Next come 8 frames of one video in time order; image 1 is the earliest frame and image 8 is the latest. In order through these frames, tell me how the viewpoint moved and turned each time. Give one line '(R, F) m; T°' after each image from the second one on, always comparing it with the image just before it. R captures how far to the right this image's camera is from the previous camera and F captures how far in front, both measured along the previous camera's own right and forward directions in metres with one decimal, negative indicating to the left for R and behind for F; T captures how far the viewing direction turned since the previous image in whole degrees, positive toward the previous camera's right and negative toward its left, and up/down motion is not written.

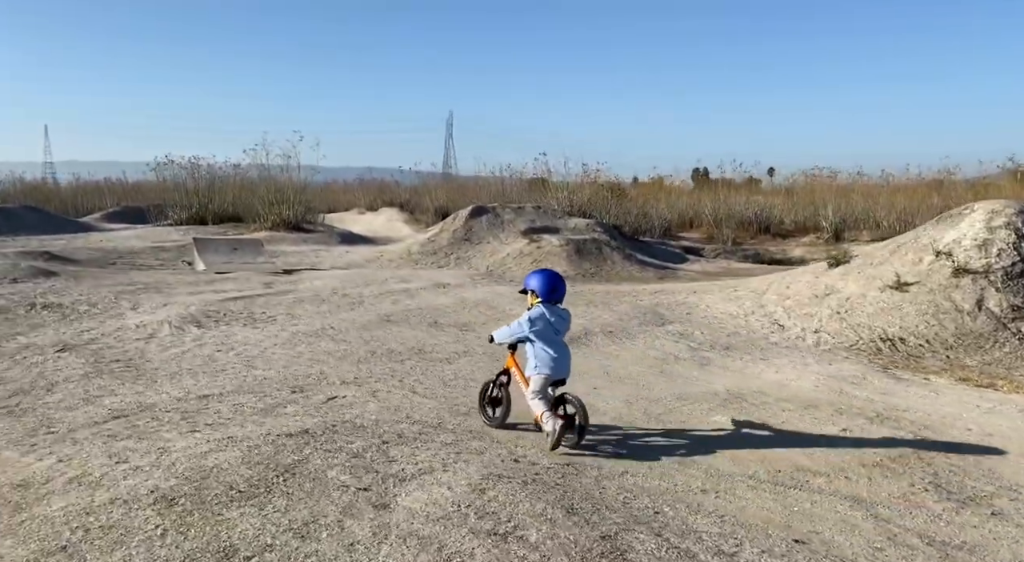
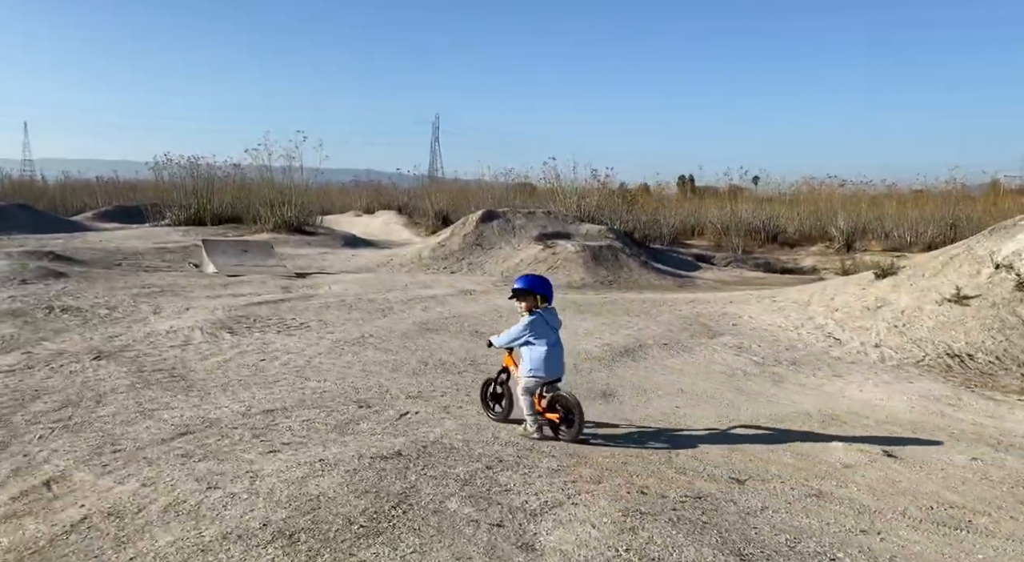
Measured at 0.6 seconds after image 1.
(-0.4, +0.2) m; 0°
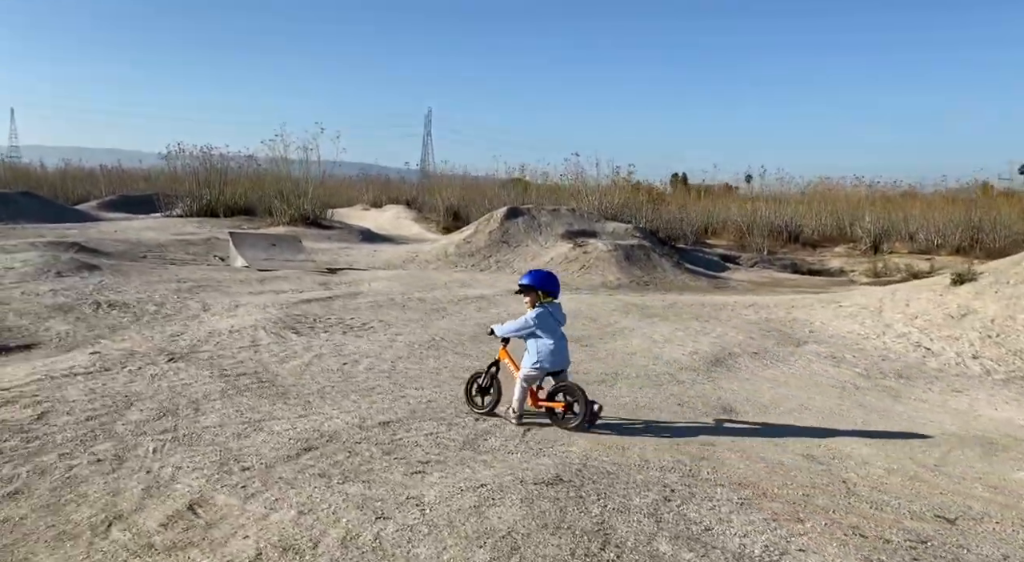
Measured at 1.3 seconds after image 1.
(-0.6, +0.2) m; 0°
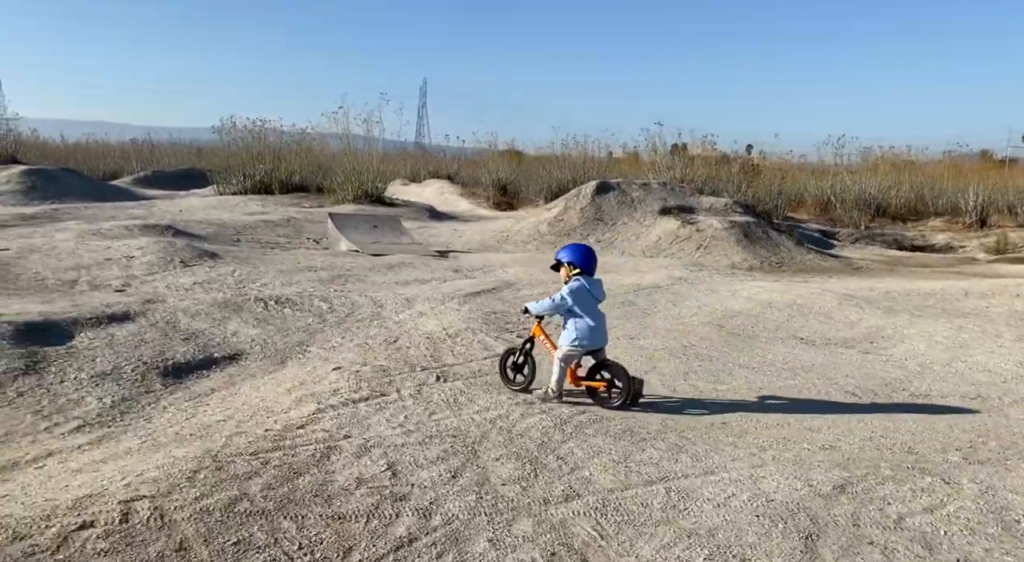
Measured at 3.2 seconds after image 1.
(-1.7, +0.8) m; -3°
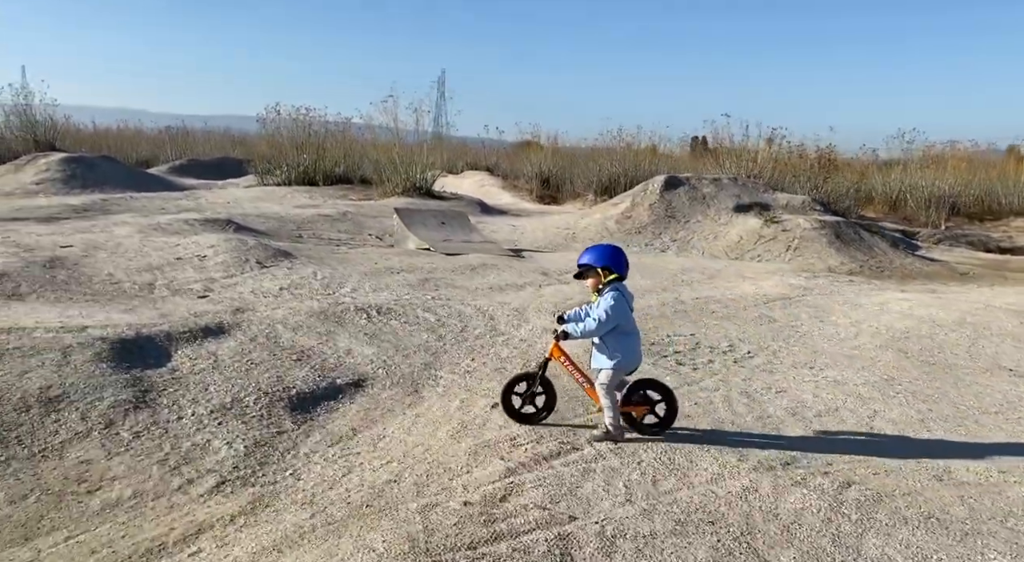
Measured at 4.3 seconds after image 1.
(-0.9, +0.8) m; -2°
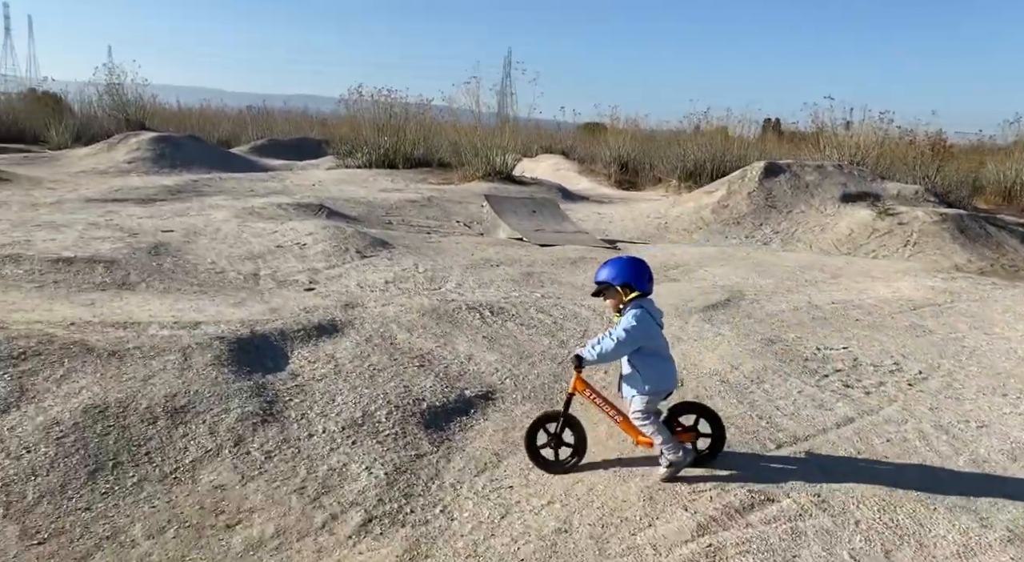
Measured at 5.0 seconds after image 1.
(-0.5, +0.4) m; -5°
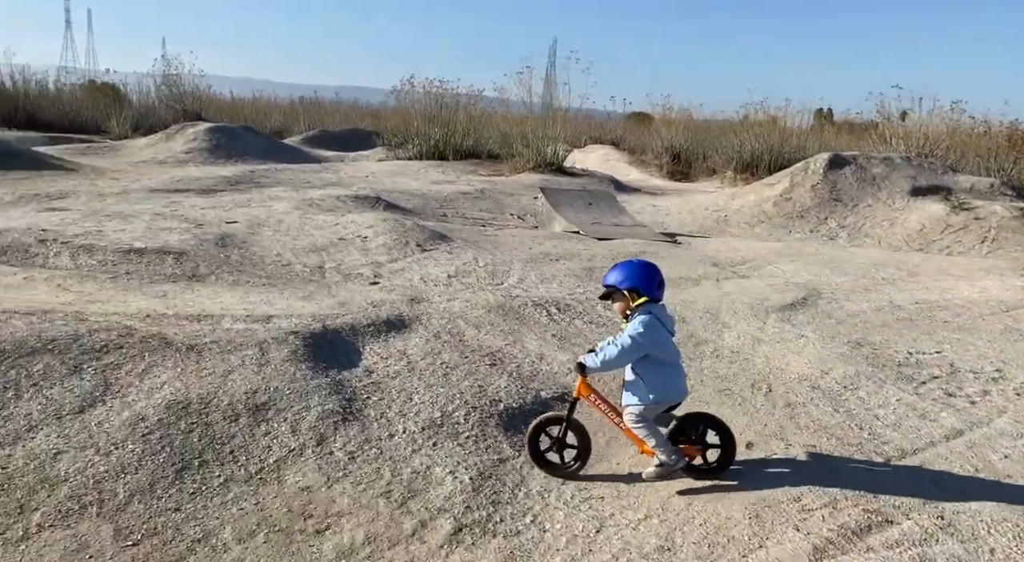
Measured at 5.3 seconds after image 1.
(-0.2, +0.1) m; -3°
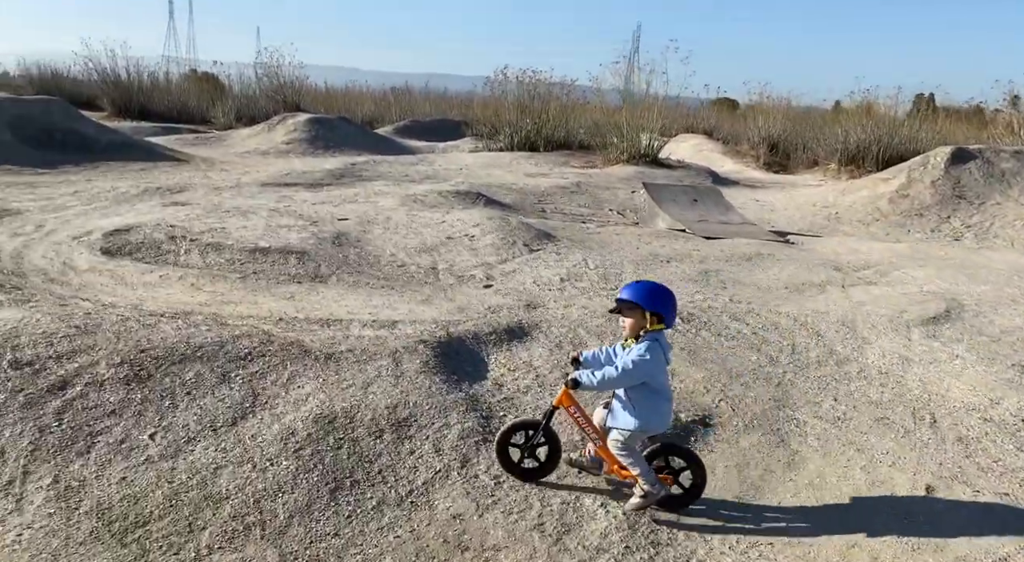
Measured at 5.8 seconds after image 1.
(-0.3, +0.1) m; -6°
